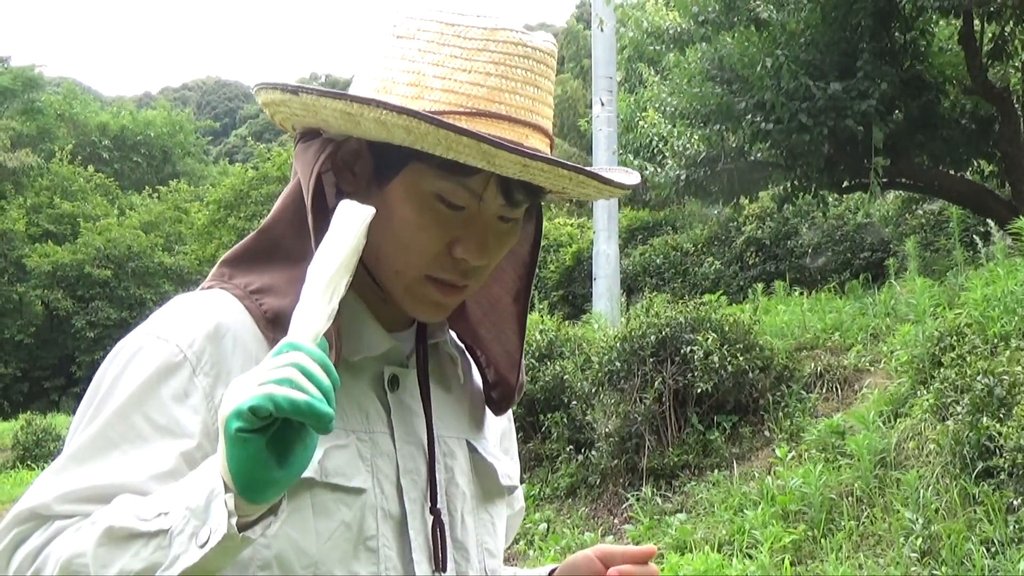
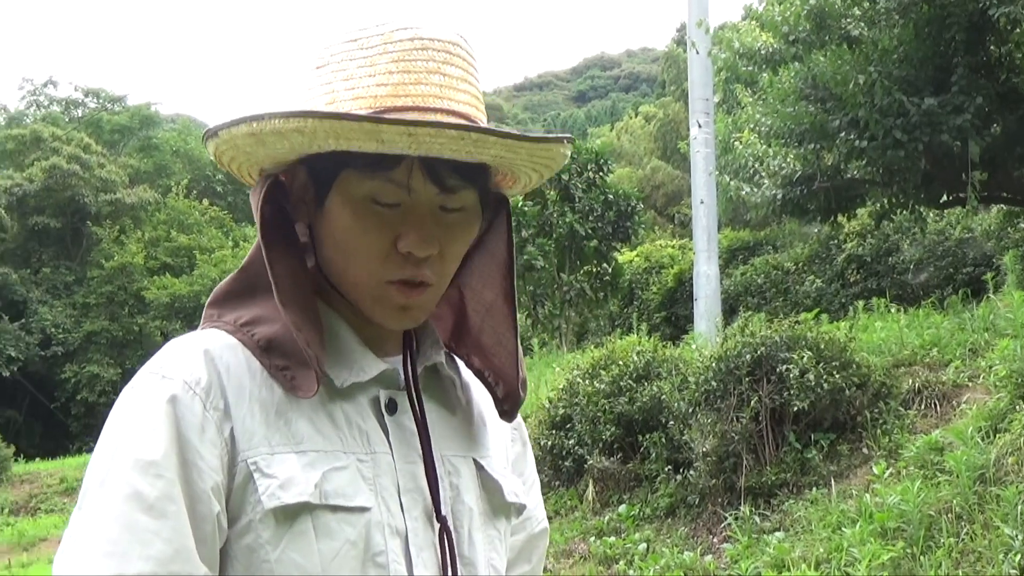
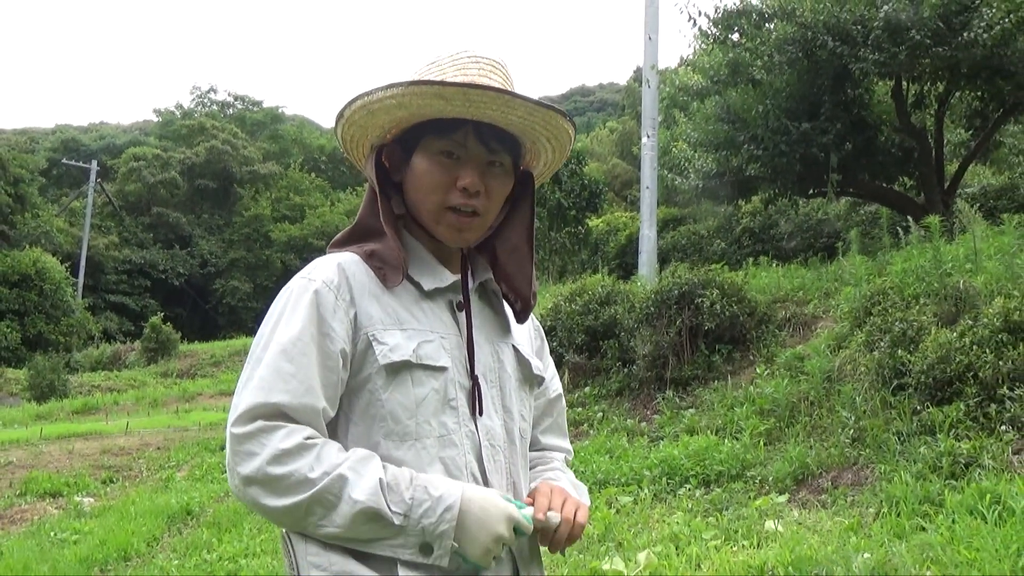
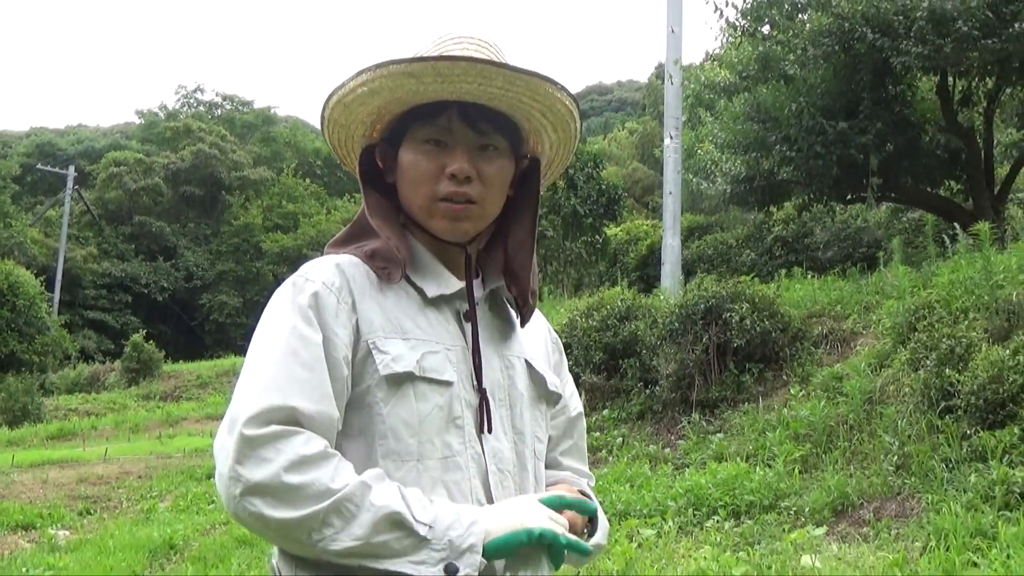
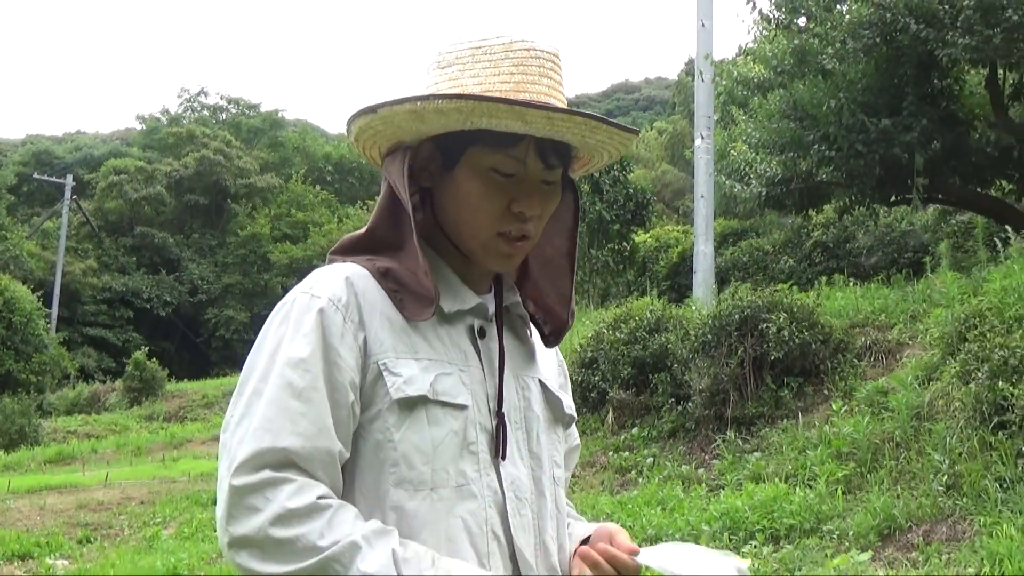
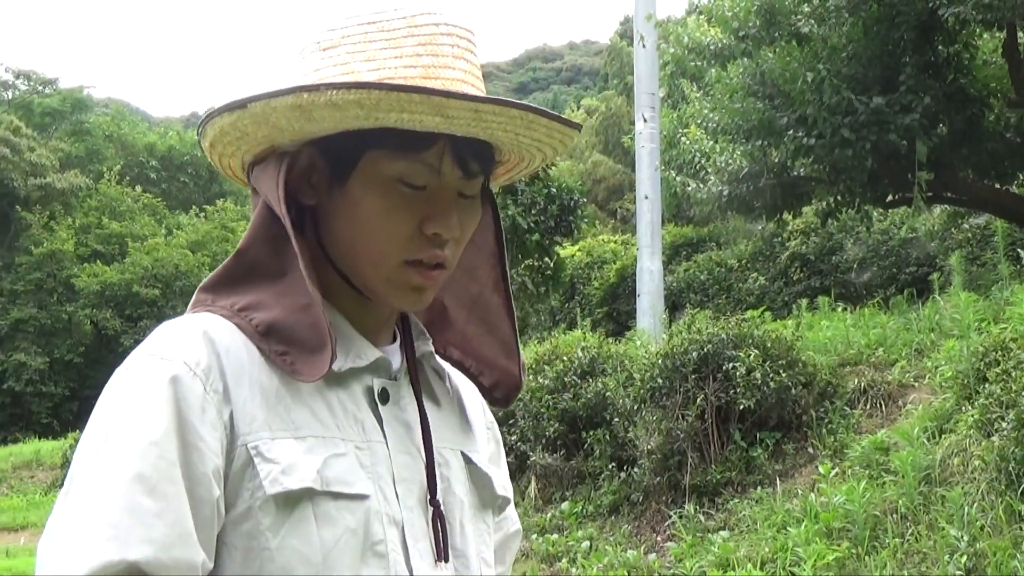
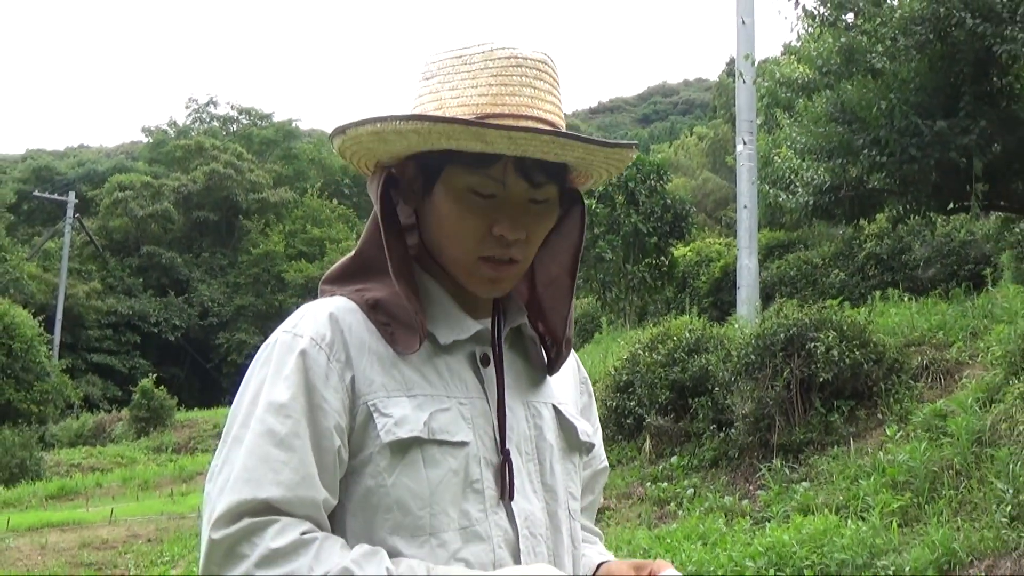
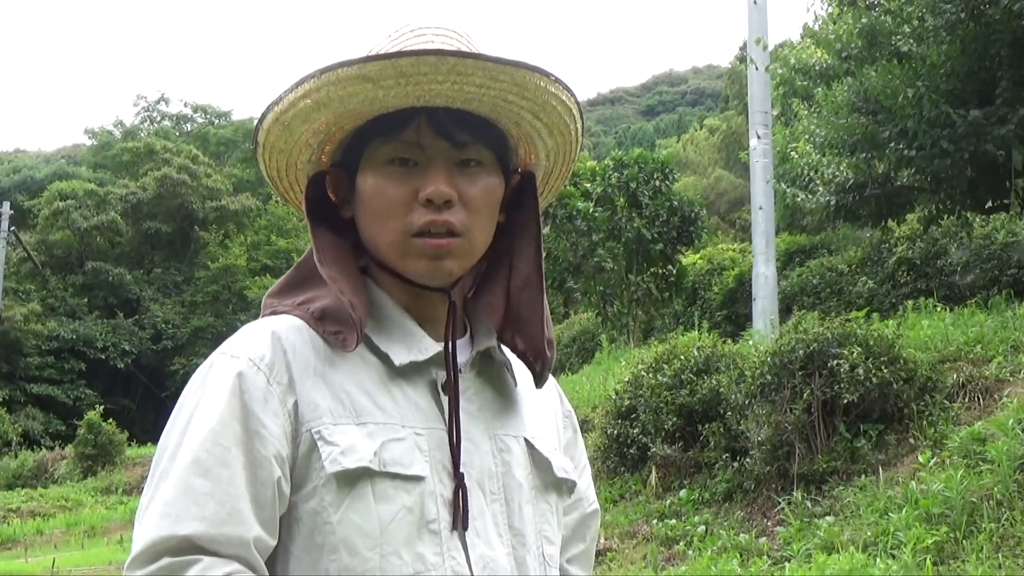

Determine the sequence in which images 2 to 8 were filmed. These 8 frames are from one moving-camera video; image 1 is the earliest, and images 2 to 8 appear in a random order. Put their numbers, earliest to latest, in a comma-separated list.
6, 2, 8, 7, 5, 4, 3
